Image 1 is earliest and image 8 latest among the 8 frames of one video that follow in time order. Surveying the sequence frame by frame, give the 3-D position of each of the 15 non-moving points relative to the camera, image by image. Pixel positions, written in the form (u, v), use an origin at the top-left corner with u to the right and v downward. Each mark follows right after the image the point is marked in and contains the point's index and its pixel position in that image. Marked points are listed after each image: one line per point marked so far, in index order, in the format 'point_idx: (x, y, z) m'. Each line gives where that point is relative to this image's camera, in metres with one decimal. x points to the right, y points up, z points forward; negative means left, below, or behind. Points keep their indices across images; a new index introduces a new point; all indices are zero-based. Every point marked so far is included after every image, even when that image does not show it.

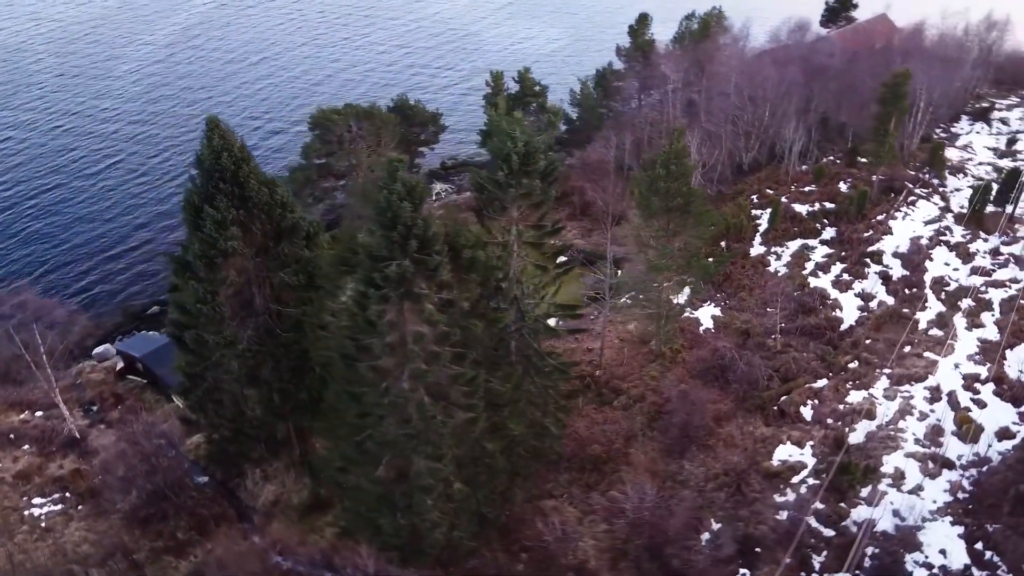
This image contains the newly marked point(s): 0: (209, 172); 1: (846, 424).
0: (-5.8, +2.2, +16.3) m
1: (+7.9, -3.2, +19.7) m
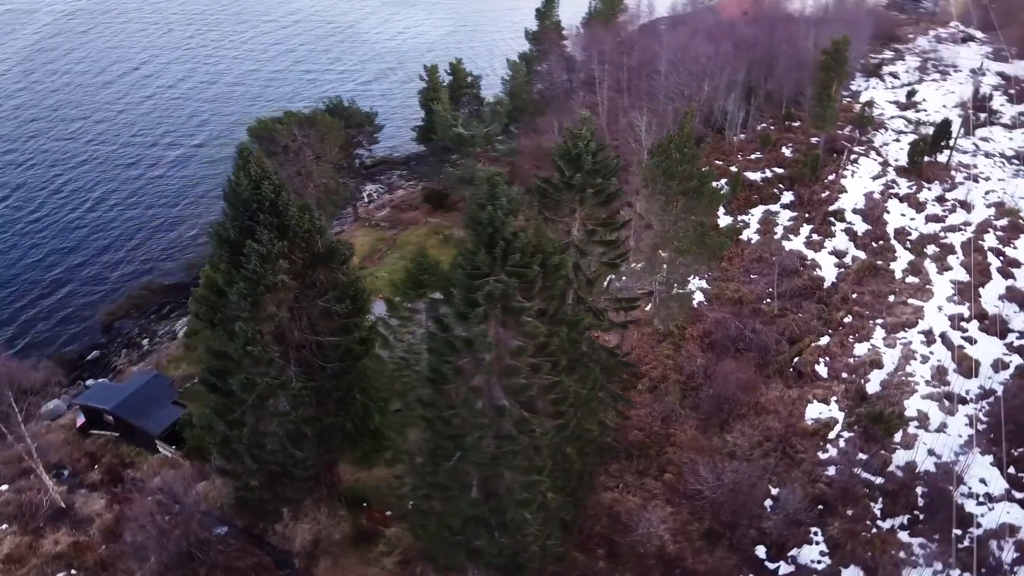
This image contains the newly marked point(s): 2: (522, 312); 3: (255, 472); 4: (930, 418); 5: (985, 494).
0: (-4.7, +1.5, +15.1) m
1: (+8.8, -2.2, +21.0) m
2: (+0.2, -0.4, +13.7) m
3: (-5.4, -3.8, +17.7) m
4: (+9.8, -3.1, +19.6) m
5: (+10.1, -4.3, +17.7) m
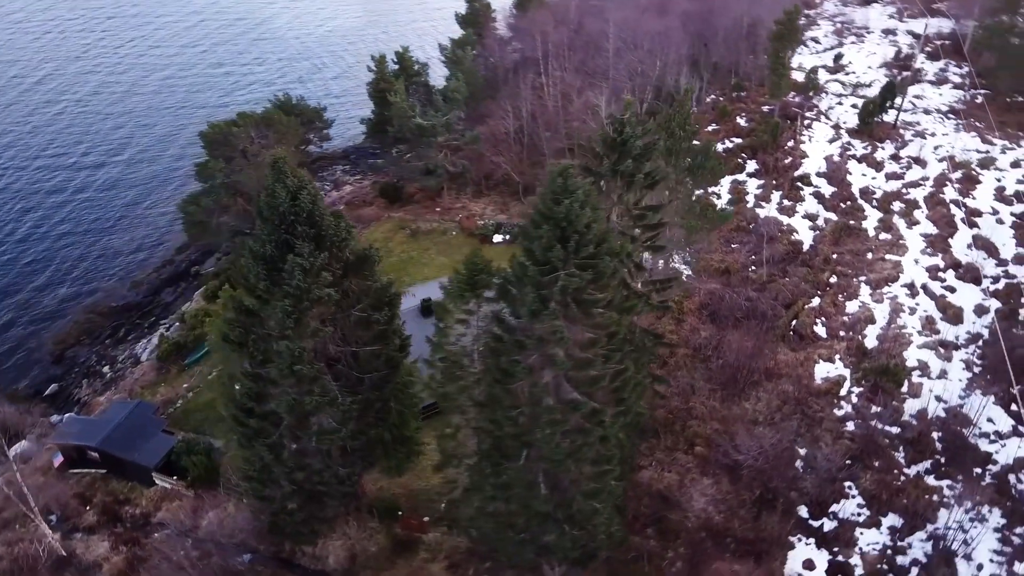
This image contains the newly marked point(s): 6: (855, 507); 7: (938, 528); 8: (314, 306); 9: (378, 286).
0: (-3.8, +1.2, +14.3) m
1: (+9.1, -1.2, +21.9) m
2: (+1.3, -0.3, +13.5) m
3: (-4.4, -4.1, +16.9) m
4: (+10.4, -1.9, +20.7) m
5: (+11.0, -3.2, +18.9) m
6: (+7.3, -4.7, +17.9) m
7: (+8.8, -5.0, +17.2) m
8: (-3.5, -0.3, +14.8) m
9: (-2.6, 0.0, +16.2) m
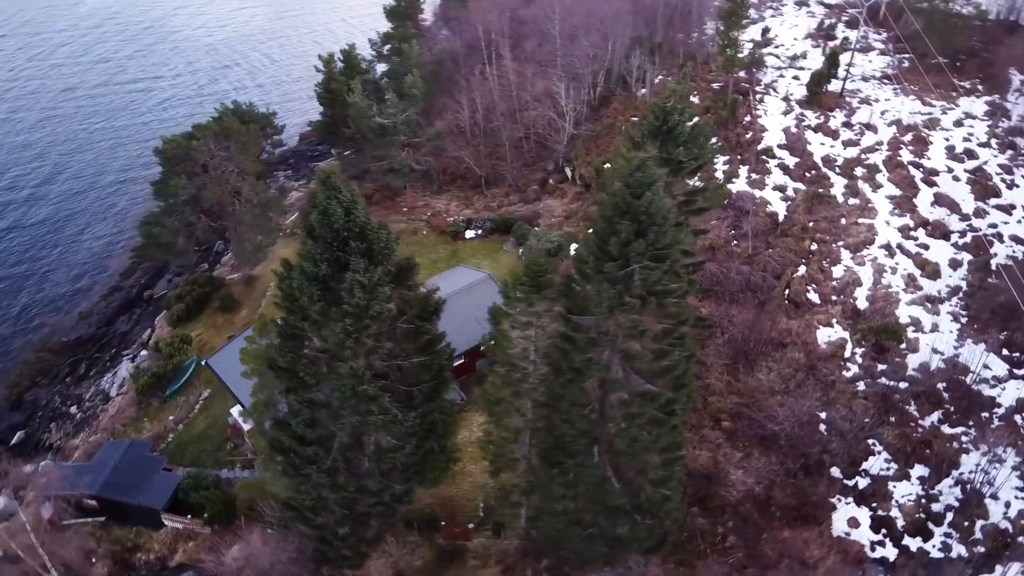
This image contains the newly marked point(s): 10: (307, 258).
0: (-2.8, +0.9, +13.7) m
1: (+9.2, -0.2, +22.9) m
2: (+2.5, -0.1, +13.6) m
3: (-3.2, -4.5, +16.3) m
4: (+10.7, -0.9, +21.8) m
5: (+11.6, -2.1, +20.1) m
6: (+8.3, -3.9, +18.7) m
7: (+9.9, -4.1, +18.3) m
8: (-2.4, -0.6, +14.3) m
9: (-1.7, -0.2, +15.7) m
10: (-3.4, +0.5, +13.8) m
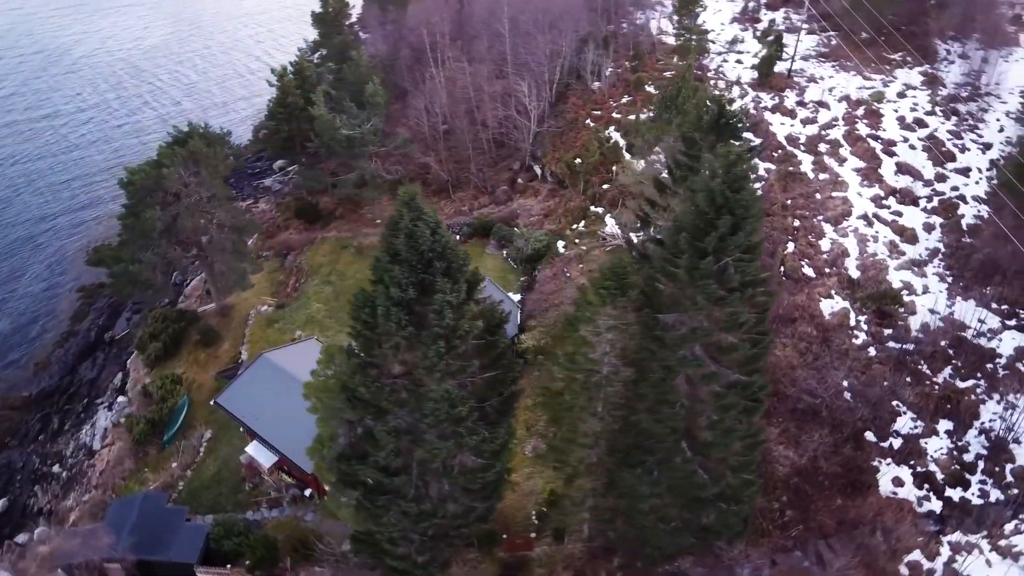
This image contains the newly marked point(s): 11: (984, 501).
0: (-1.3, +0.5, +13.2) m
1: (+9.4, +0.6, +23.9) m
2: (+4.0, +0.1, +13.8) m
3: (-1.6, -4.8, +15.9) m
4: (+11.1, +0.1, +23.1) m
5: (+12.3, -1.0, +21.6) m
6: (+9.4, -3.2, +19.8) m
7: (+11.1, -3.1, +19.5) m
8: (-0.9, -0.9, +13.9) m
9: (-0.4, -0.4, +15.4) m
10: (-1.9, +0.1, +13.3) m
11: (+10.3, -4.6, +18.1) m
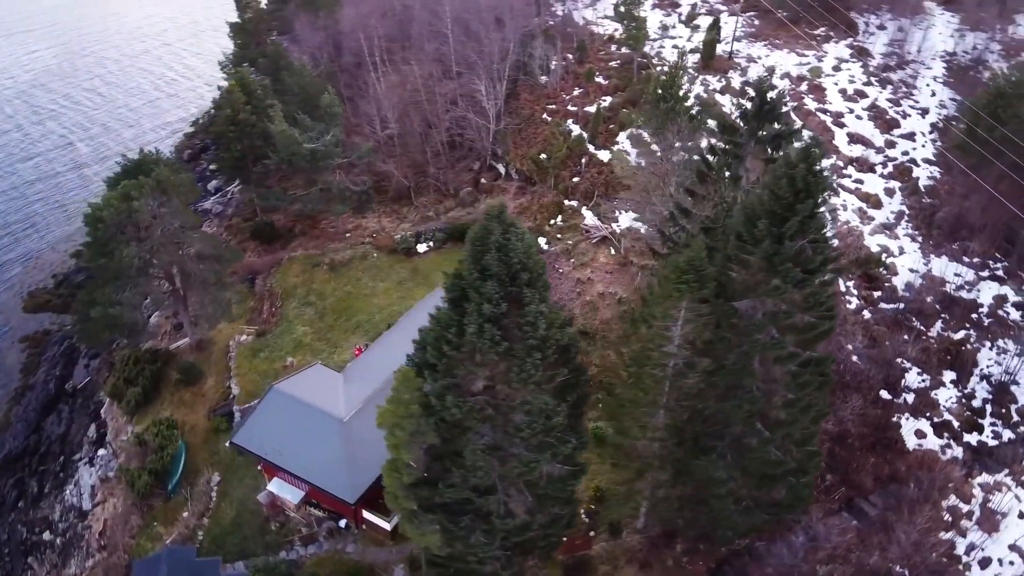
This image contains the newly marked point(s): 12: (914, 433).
0: (+0.1, +0.3, +13.0) m
1: (+9.2, +1.5, +25.0) m
2: (+5.3, +0.4, +14.3) m
3: (0.0, -5.0, +15.6) m
4: (+11.0, +1.2, +24.4) m
5: (+12.6, +0.2, +23.1) m
6: (+10.2, -2.2, +21.0) m
7: (+11.8, -2.0, +20.9) m
8: (+0.6, -1.1, +13.7) m
9: (+0.8, -0.5, +15.2) m
10: (-0.4, -0.2, +12.9) m
11: (+11.4, -3.6, +19.5) m
12: (+9.5, -3.4, +19.8) m
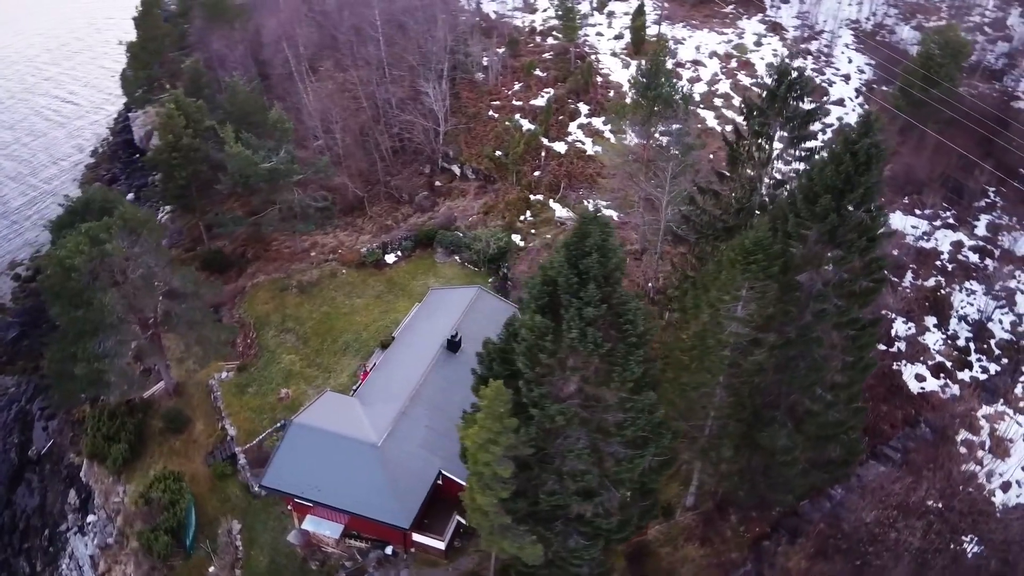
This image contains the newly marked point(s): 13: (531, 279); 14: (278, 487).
0: (+1.6, +0.3, +13.0) m
1: (+8.5, +2.6, +26.3) m
2: (+6.5, +1.0, +15.1) m
3: (+1.8, -5.0, +15.7) m
4: (+10.4, +2.5, +26.0) m
5: (+12.3, +1.7, +24.9) m
6: (+10.6, -1.0, +22.5) m
7: (+12.2, -0.6, +22.7) m
8: (+2.2, -1.0, +13.8) m
9: (+2.0, -0.4, +15.3) m
10: (+1.2, -0.2, +12.9) m
11: (+12.1, -2.2, +21.2) m
12: (+10.3, -2.3, +21.2) m
13: (+0.3, +0.1, +13.9) m
14: (-5.4, -4.6, +19.2) m
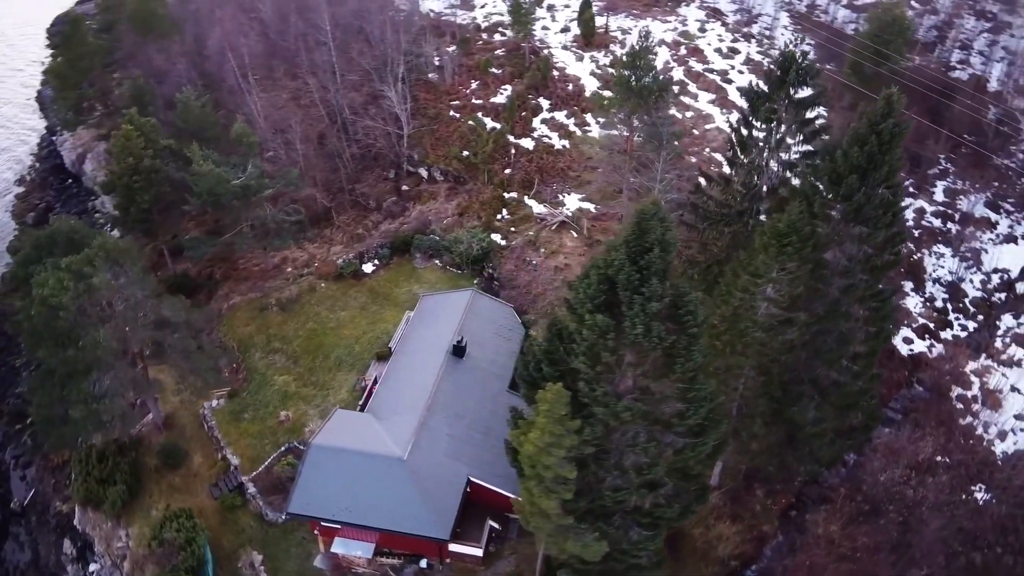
0: (+2.6, +0.4, +13.2) m
1: (+7.8, +3.3, +27.1) m
2: (+7.1, +1.6, +15.8) m
3: (+2.9, -4.9, +16.0) m
4: (+9.7, +3.4, +27.0) m
5: (+11.8, +2.7, +26.2) m
6: (+10.5, -0.1, +23.6) m
7: (+12.0, +0.4, +24.0) m
8: (+3.1, -0.8, +14.1) m
9: (+2.8, -0.3, +15.6) m
10: (+2.2, -0.1, +13.0) m
11: (+12.3, -1.2, +22.5) m
12: (+10.5, -1.4, +22.3) m
13: (+1.2, +0.1, +13.9) m
14: (-4.6, -5.0, +18.6) m
